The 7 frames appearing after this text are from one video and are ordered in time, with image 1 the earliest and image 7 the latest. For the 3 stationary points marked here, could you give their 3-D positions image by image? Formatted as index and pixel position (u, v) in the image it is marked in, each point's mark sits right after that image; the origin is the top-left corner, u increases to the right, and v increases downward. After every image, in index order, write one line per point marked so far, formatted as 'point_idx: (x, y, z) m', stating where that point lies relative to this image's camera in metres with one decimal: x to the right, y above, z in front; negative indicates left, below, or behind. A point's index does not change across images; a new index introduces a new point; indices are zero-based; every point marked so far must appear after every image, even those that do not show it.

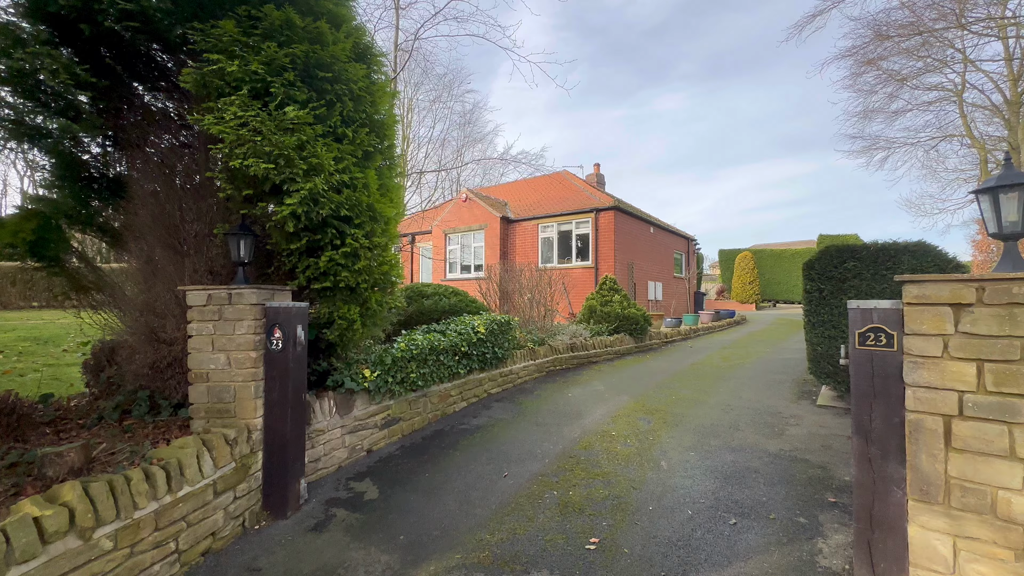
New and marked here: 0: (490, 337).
0: (-0.3, -0.7, +6.0) m
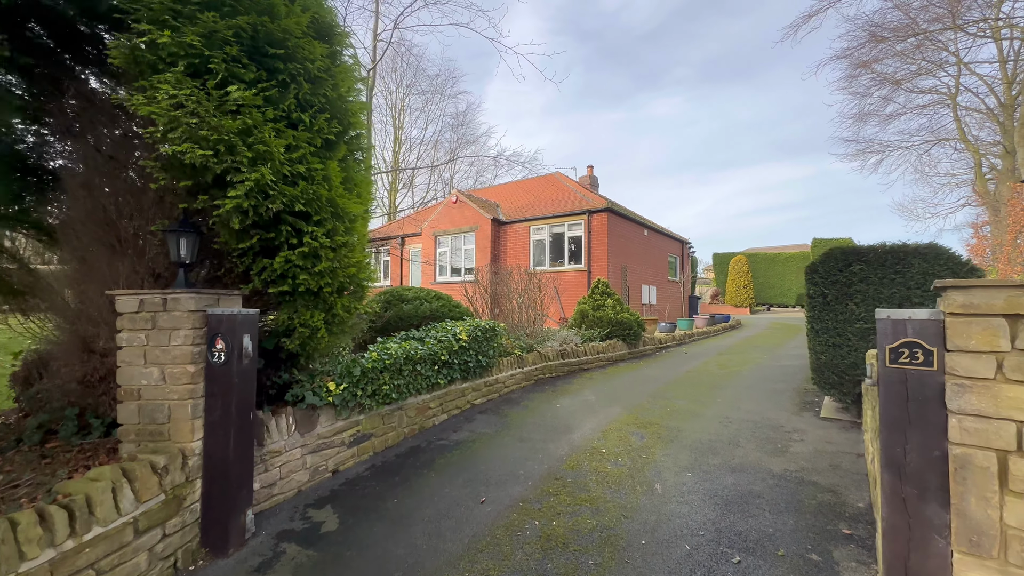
0: (-0.5, -0.7, +5.7) m
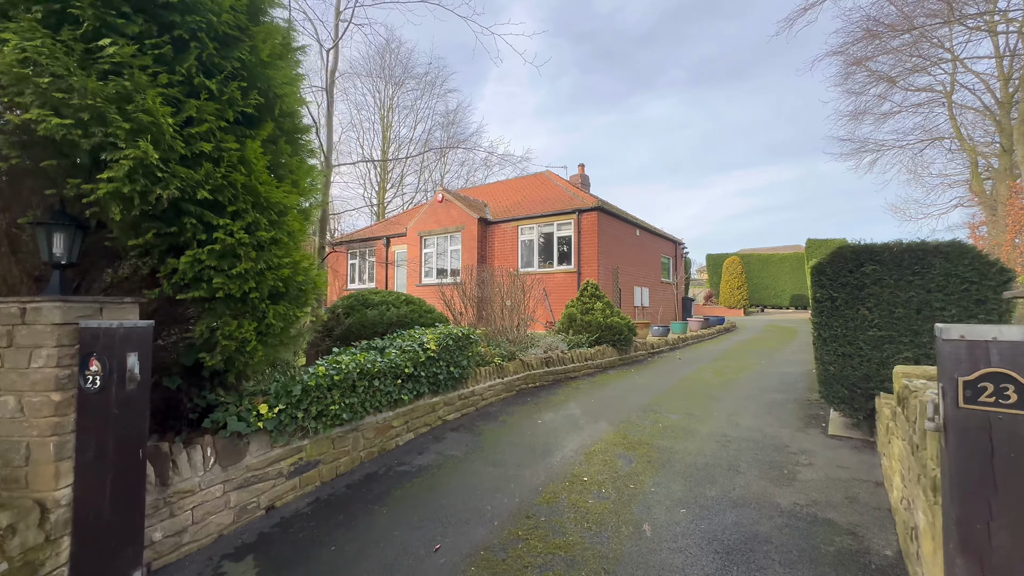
0: (-0.8, -0.8, +5.1) m
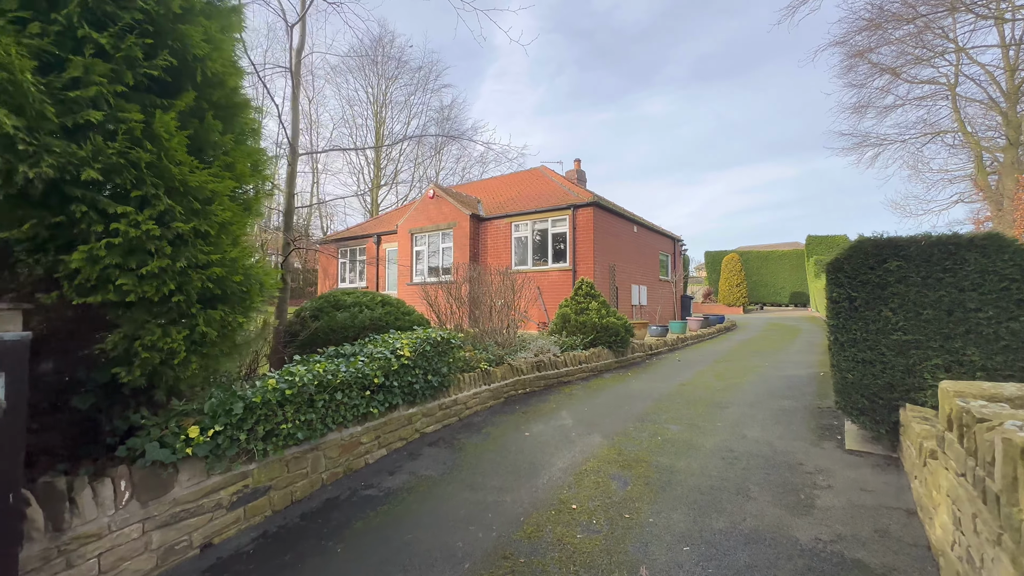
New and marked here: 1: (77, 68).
0: (-0.9, -0.8, +4.6) m
1: (-1.9, +0.9, +1.9) m
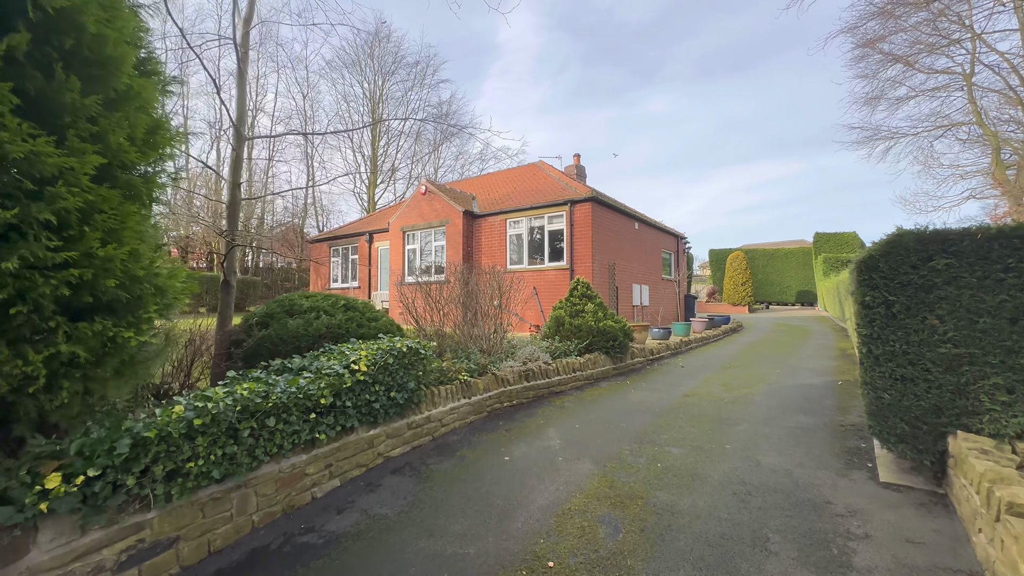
0: (-1.1, -0.8, +4.0) m
1: (-2.1, +0.9, +1.3) m
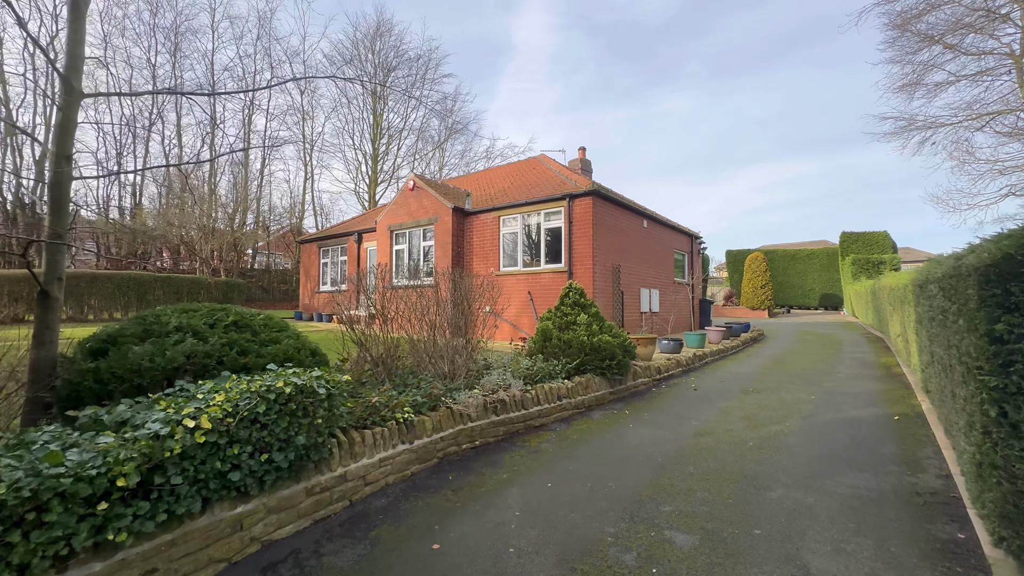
0: (-1.6, -0.9, +2.8) m
1: (-2.6, +0.8, +0.1) m
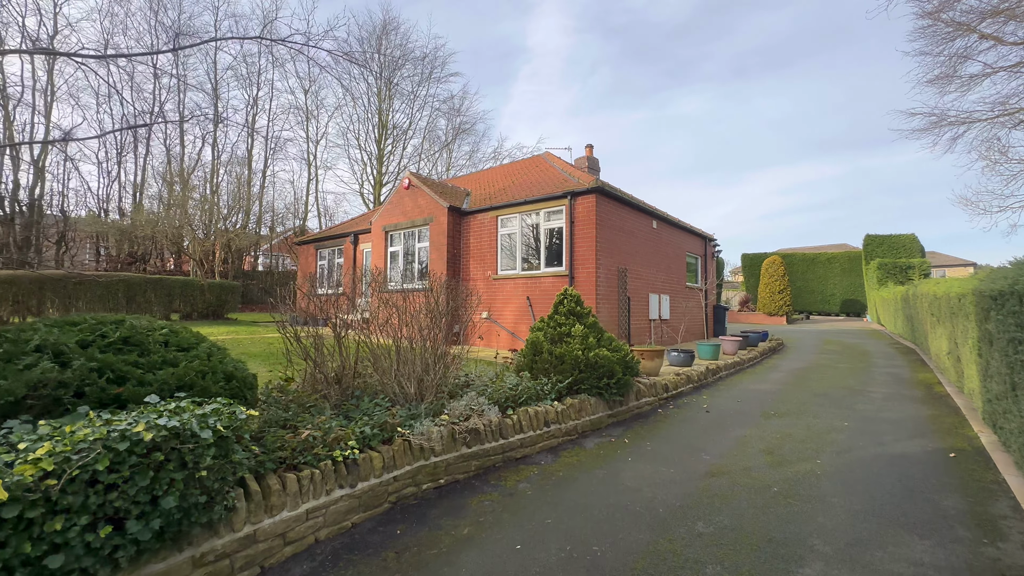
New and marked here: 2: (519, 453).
0: (-1.9, -0.9, +2.1) m
1: (-3.0, +0.8, -0.6) m
2: (+0.1, -1.7, +4.5) m
